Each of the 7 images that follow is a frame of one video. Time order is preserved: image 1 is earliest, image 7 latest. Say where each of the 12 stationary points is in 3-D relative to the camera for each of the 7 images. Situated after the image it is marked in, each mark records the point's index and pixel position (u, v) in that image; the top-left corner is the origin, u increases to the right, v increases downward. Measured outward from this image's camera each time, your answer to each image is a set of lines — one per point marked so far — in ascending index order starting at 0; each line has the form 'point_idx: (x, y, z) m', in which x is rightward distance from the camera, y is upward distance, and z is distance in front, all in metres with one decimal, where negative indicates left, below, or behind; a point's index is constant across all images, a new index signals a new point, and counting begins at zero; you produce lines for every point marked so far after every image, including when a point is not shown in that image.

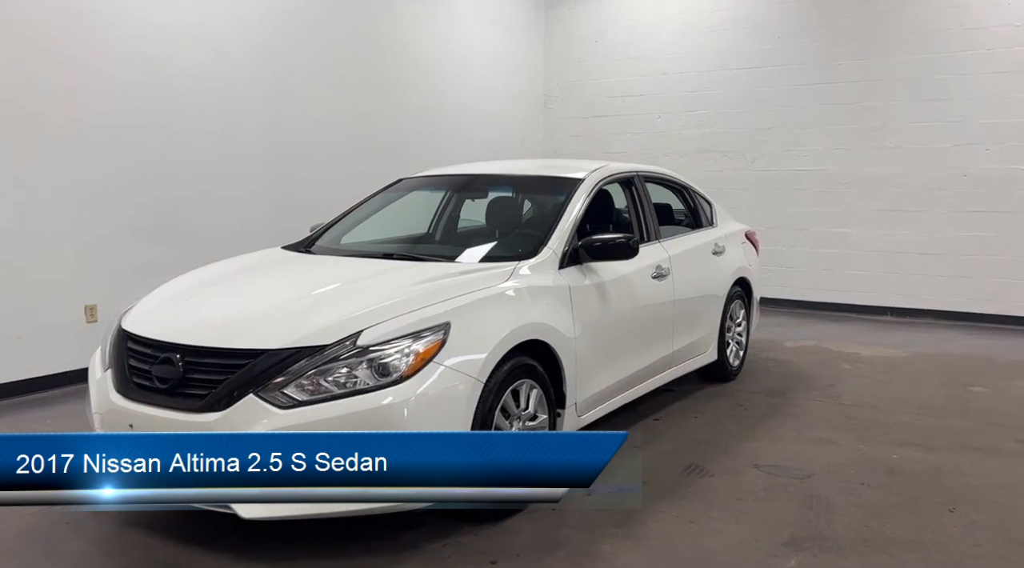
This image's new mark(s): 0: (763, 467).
0: (+1.1, -0.8, +3.6) m
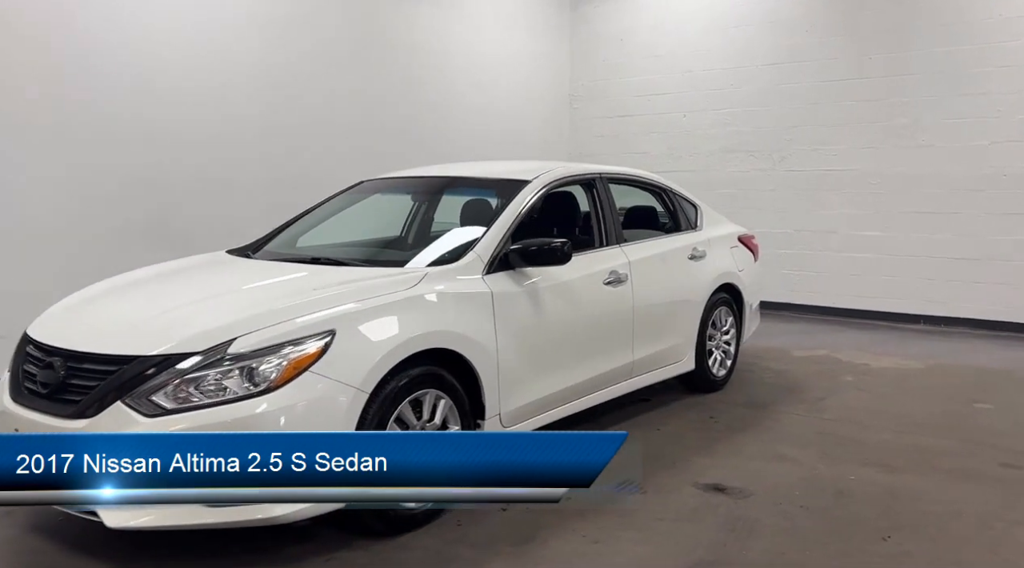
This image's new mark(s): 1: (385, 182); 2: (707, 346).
0: (+0.8, -0.8, +3.4) m
1: (-0.7, +0.6, +4.4) m
2: (+1.2, -0.4, +4.9) m
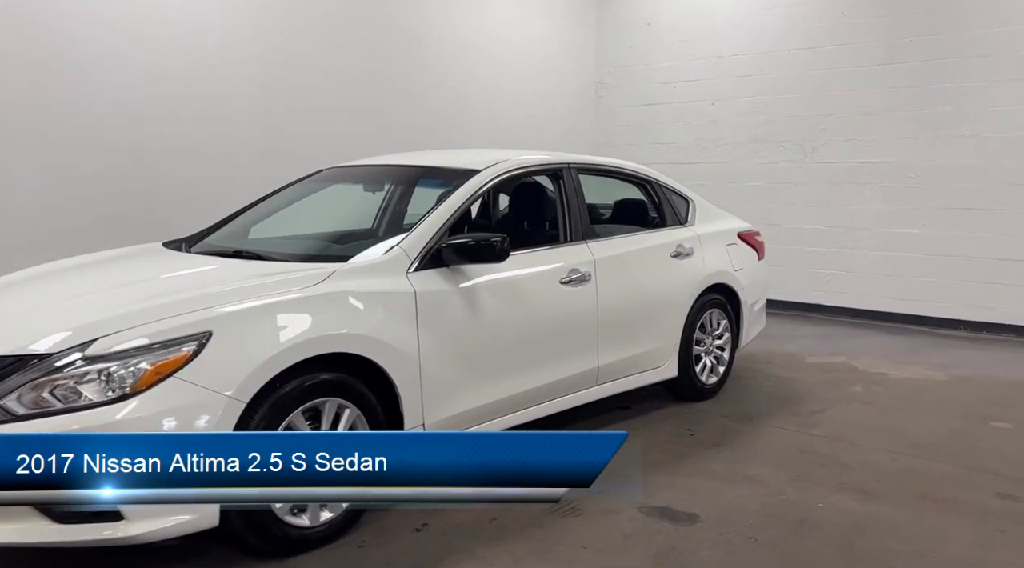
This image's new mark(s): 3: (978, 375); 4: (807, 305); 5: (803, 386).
0: (+0.5, -0.8, +3.1) m
1: (-0.9, +0.6, +4.2) m
2: (+1.0, -0.4, +4.6) m
3: (+3.1, -0.6, +5.4) m
4: (+3.0, -0.2, +8.3) m
5: (+1.8, -0.6, +5.1) m
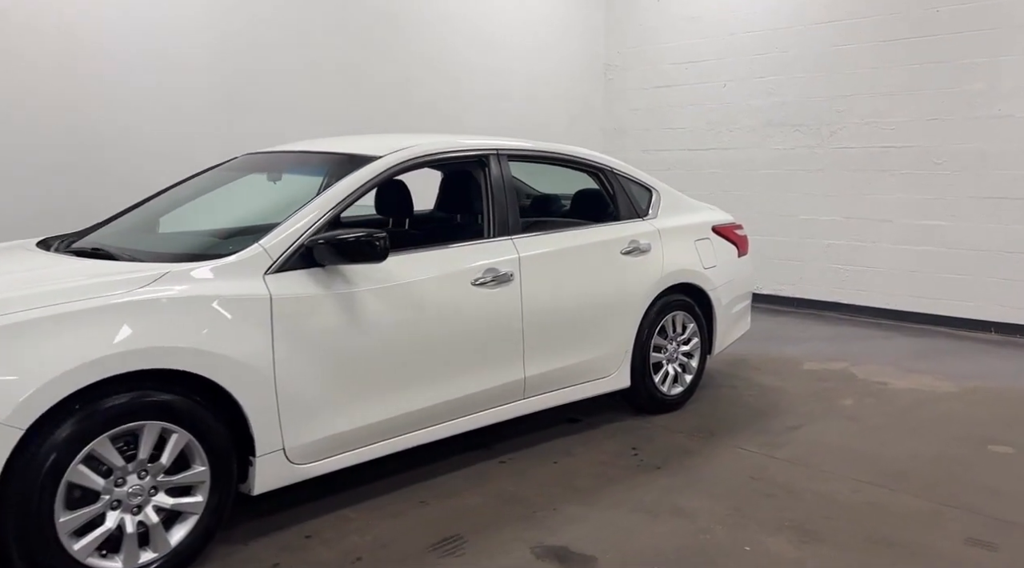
0: (+0.1, -0.9, +2.7) m
1: (-1.2, +0.6, +3.8) m
2: (+0.7, -0.4, +4.1) m
3: (+2.9, -0.6, +4.8) m
4: (+3.0, -0.2, +7.7) m
5: (+1.5, -0.6, +4.6) m
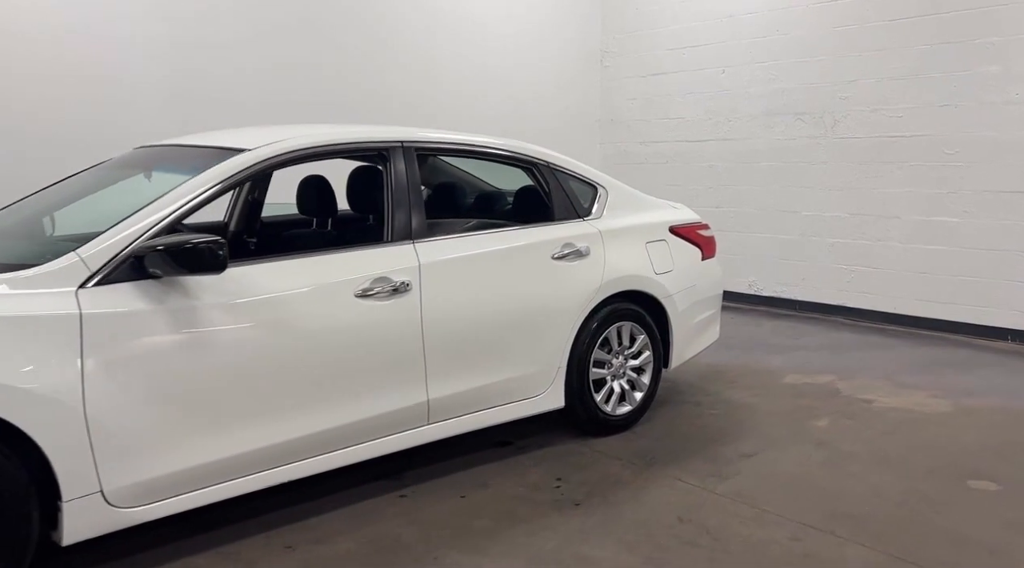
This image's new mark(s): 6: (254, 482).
0: (-0.3, -0.9, +2.3) m
1: (-1.6, +0.6, +3.5) m
2: (+0.4, -0.4, +3.7) m
3: (+2.6, -0.6, +4.3) m
4: (+2.8, -0.2, +7.2) m
5: (+1.2, -0.7, +4.1) m
6: (-0.8, -0.6, +2.7) m
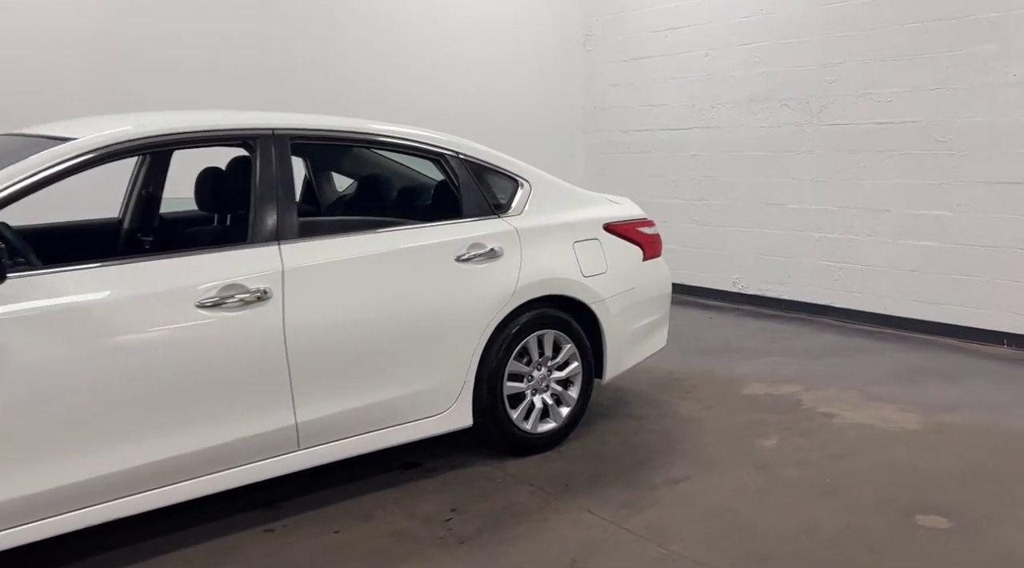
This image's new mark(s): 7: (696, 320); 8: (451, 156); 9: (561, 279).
0: (-0.7, -0.9, +1.9) m
1: (-1.9, +0.5, +3.2) m
2: (0.0, -0.4, +3.3) m
3: (+2.2, -0.6, +3.9) m
4: (+2.5, -0.2, +6.7) m
5: (+0.8, -0.7, +3.7) m
6: (-1.2, -0.7, +2.3) m
7: (+1.5, -0.3, +6.6) m
8: (-0.2, +0.5, +3.3) m
9: (+0.2, 0.0, +3.4) m
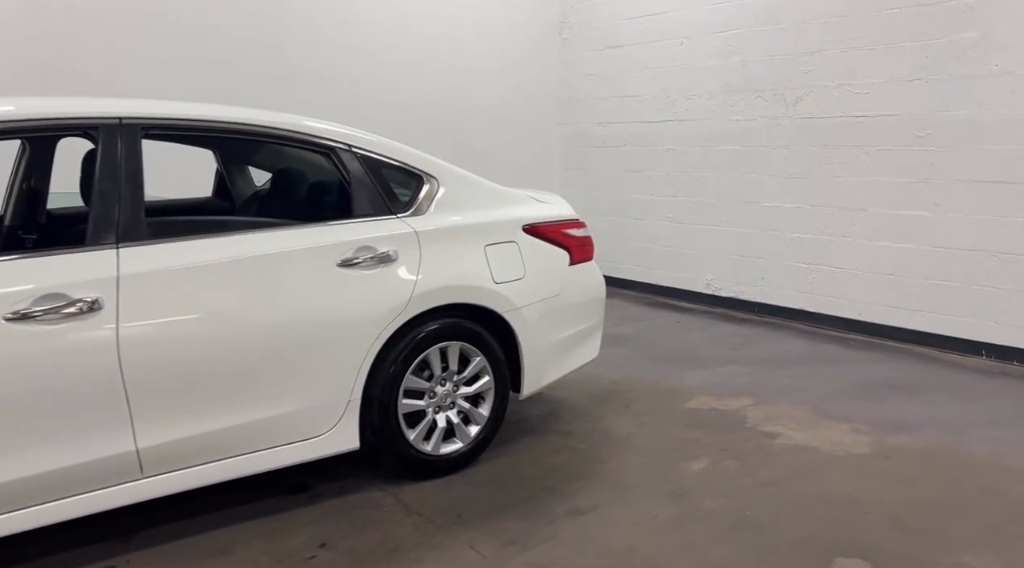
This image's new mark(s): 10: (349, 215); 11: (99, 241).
0: (-1.1, -1.0, +1.6) m
1: (-2.3, +0.5, +2.9) m
2: (-0.4, -0.5, +3.0) m
3: (+1.8, -0.7, +3.5) m
4: (+2.2, -0.2, +6.4) m
5: (+0.5, -0.7, +3.4) m
6: (-1.6, -0.7, +2.1) m
7: (+1.2, -0.3, +6.3) m
8: (-0.6, +0.5, +3.0) m
9: (-0.2, 0.0, +3.1) m
10: (-0.6, +0.3, +3.0) m
11: (-1.2, +0.1, +2.4) m
